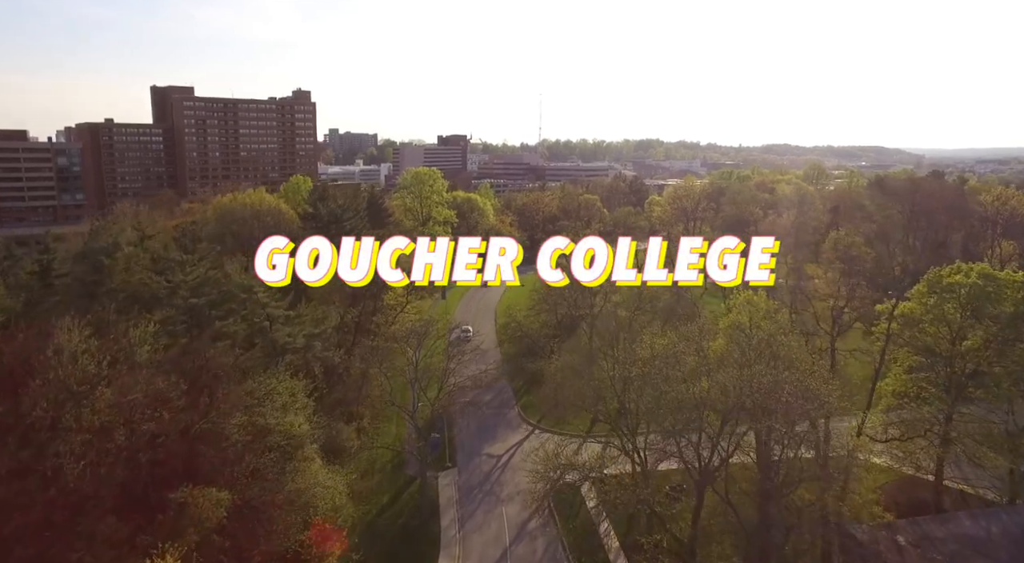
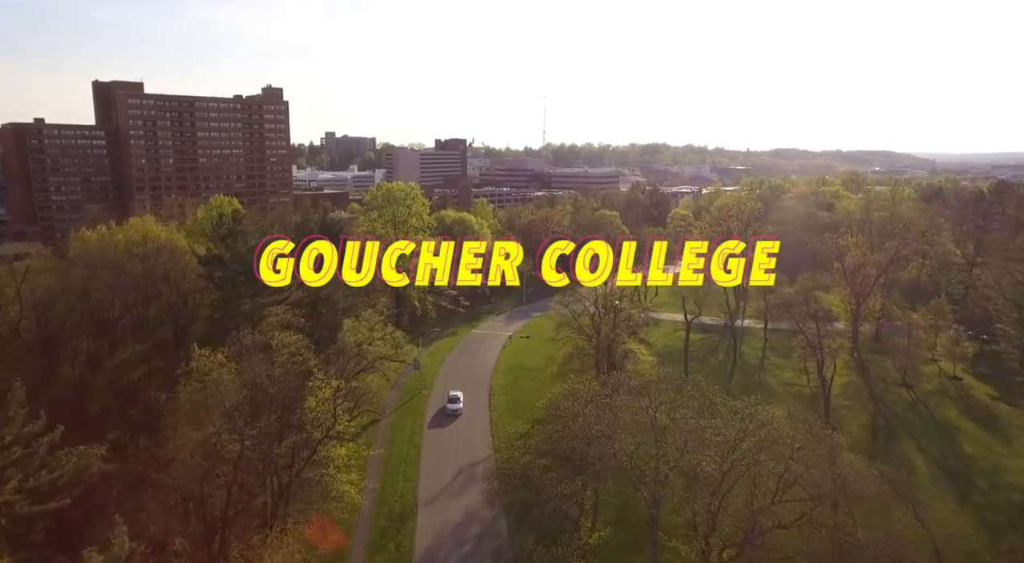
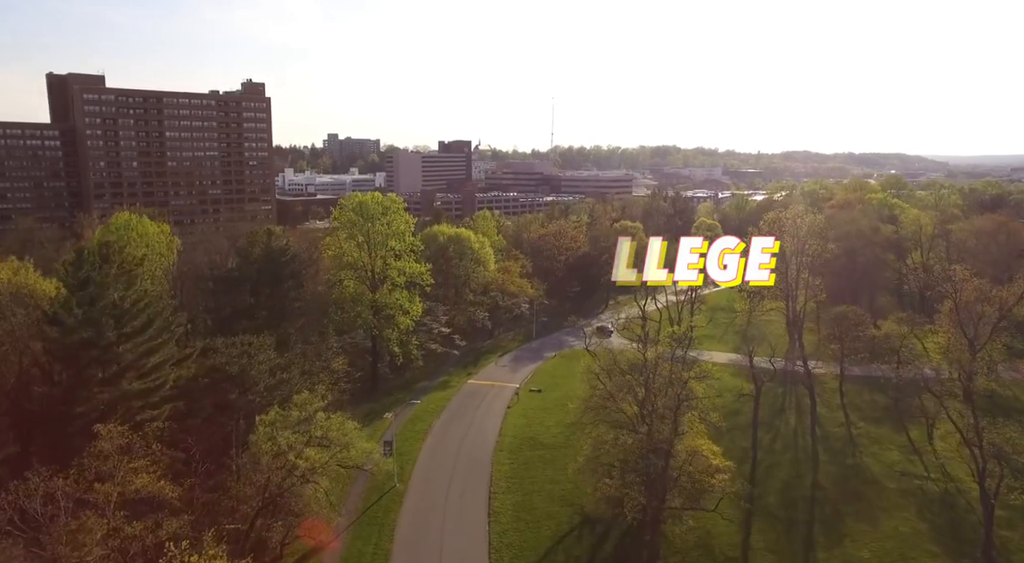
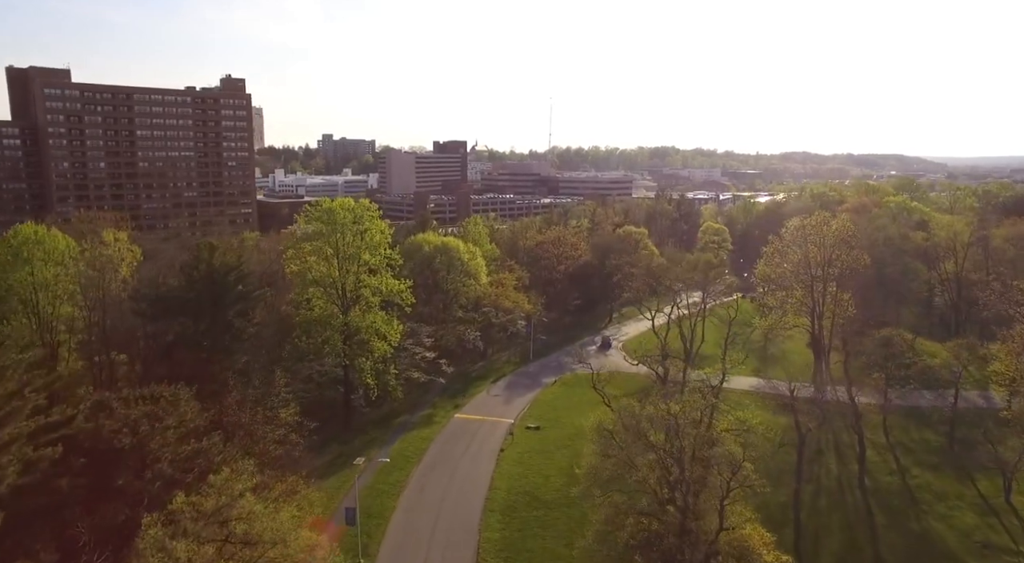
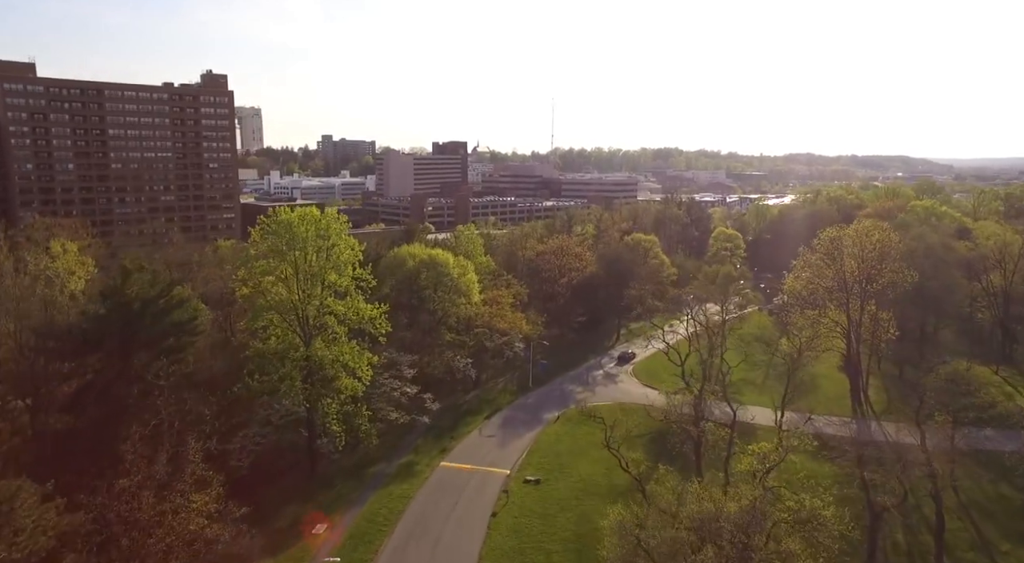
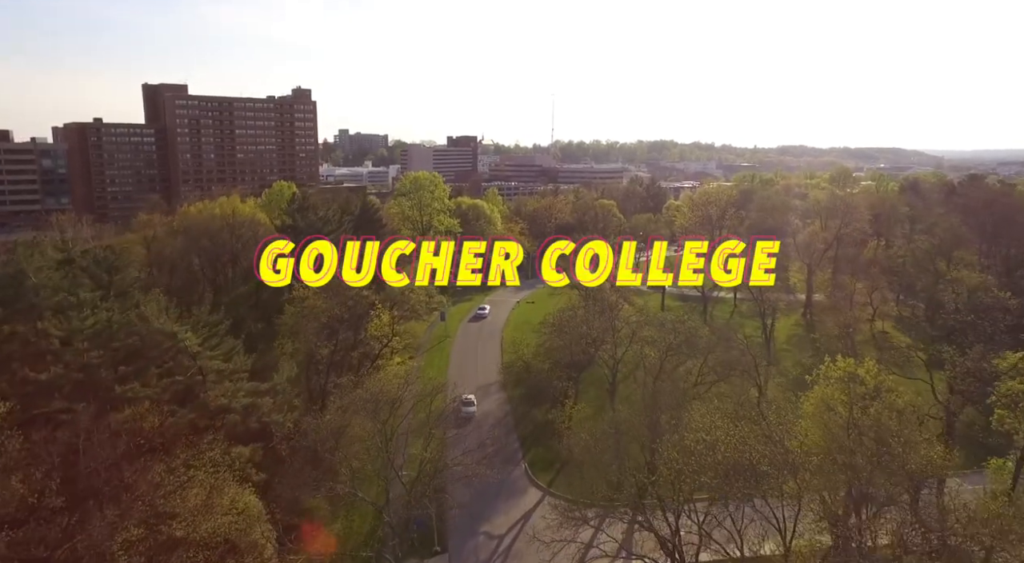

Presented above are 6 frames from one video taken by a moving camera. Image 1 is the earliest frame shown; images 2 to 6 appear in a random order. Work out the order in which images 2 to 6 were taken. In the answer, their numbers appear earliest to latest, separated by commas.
6, 2, 3, 4, 5
